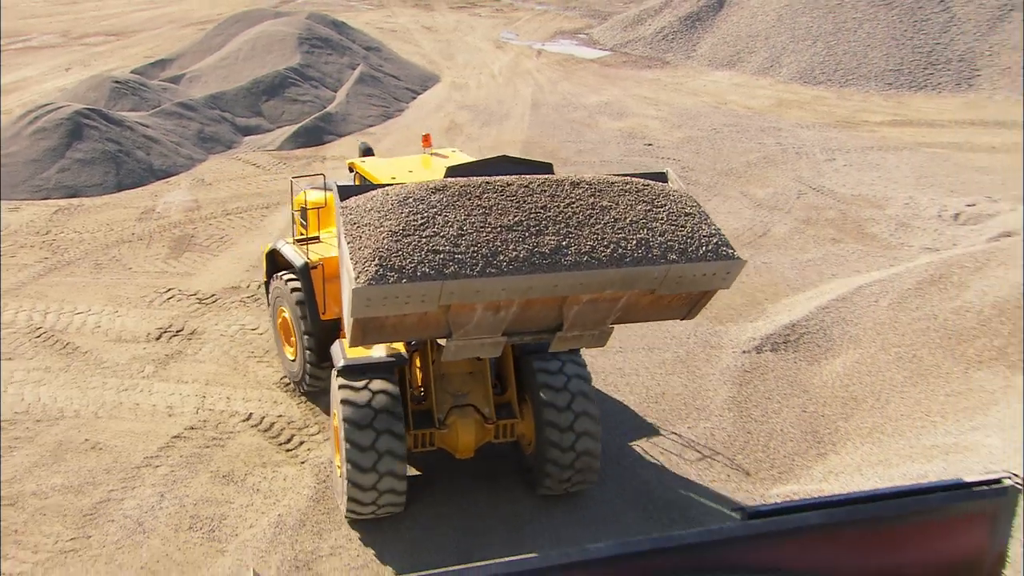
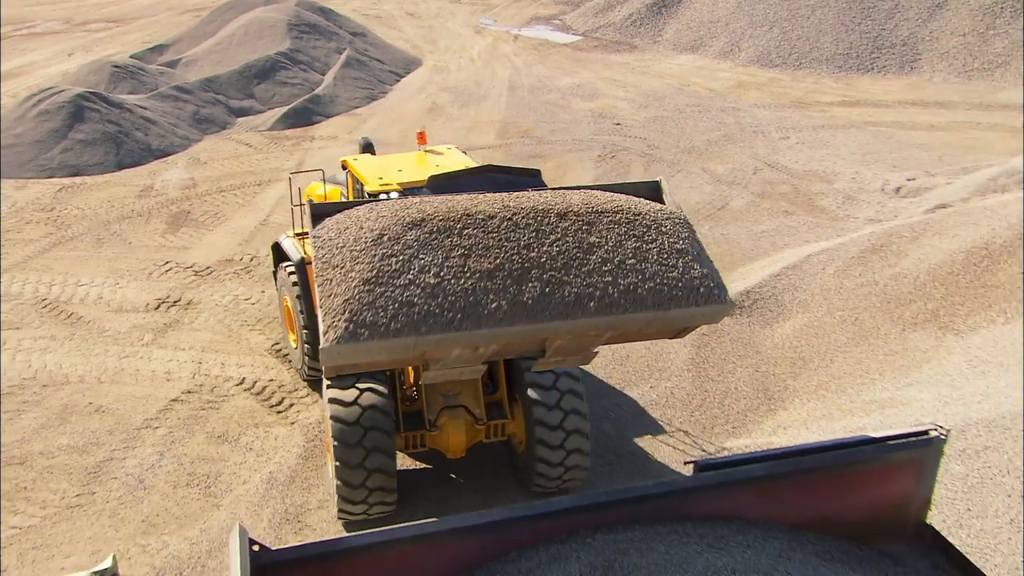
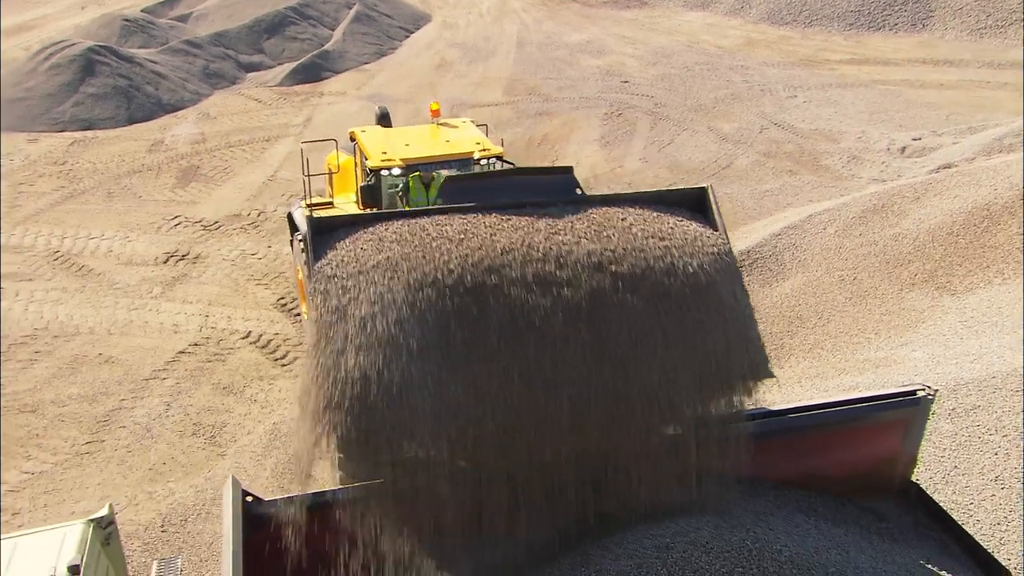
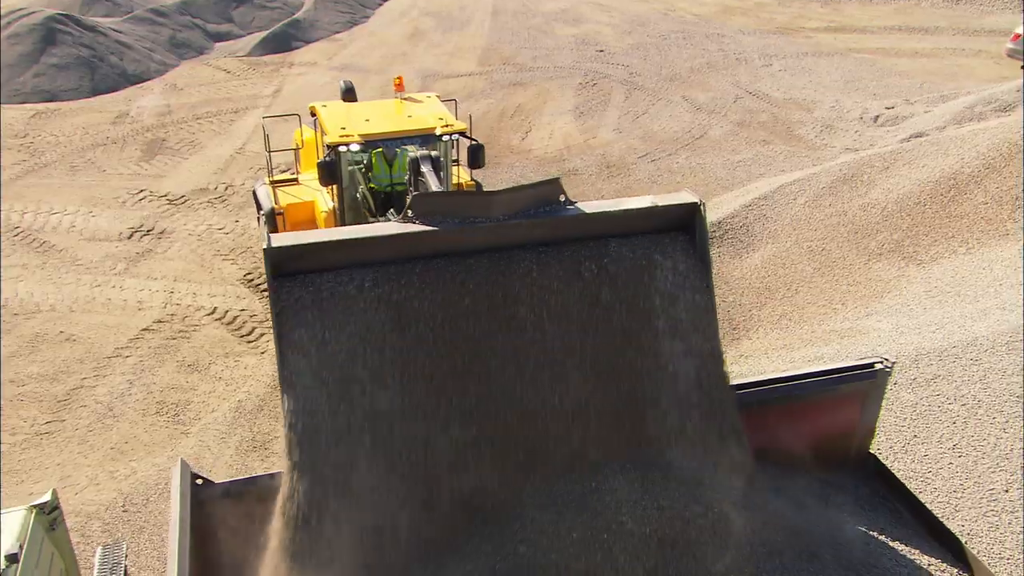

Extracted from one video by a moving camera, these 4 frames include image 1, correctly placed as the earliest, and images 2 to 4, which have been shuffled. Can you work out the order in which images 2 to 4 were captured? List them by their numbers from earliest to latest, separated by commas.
2, 3, 4
